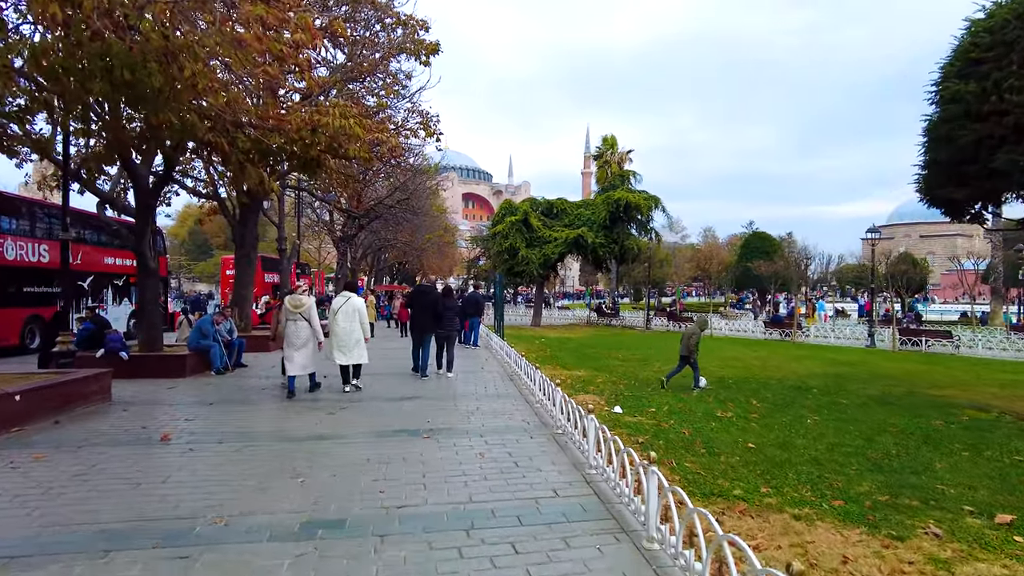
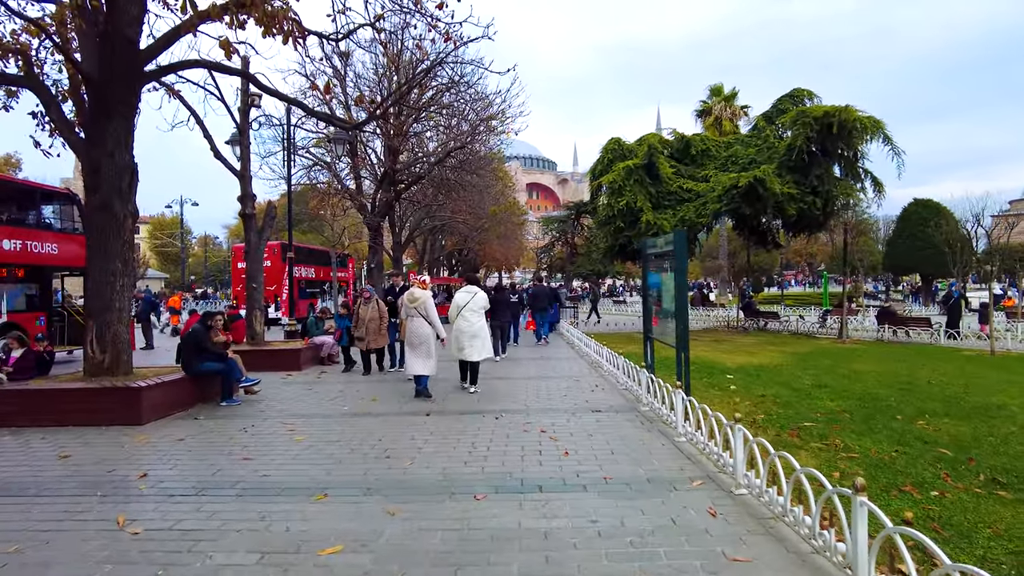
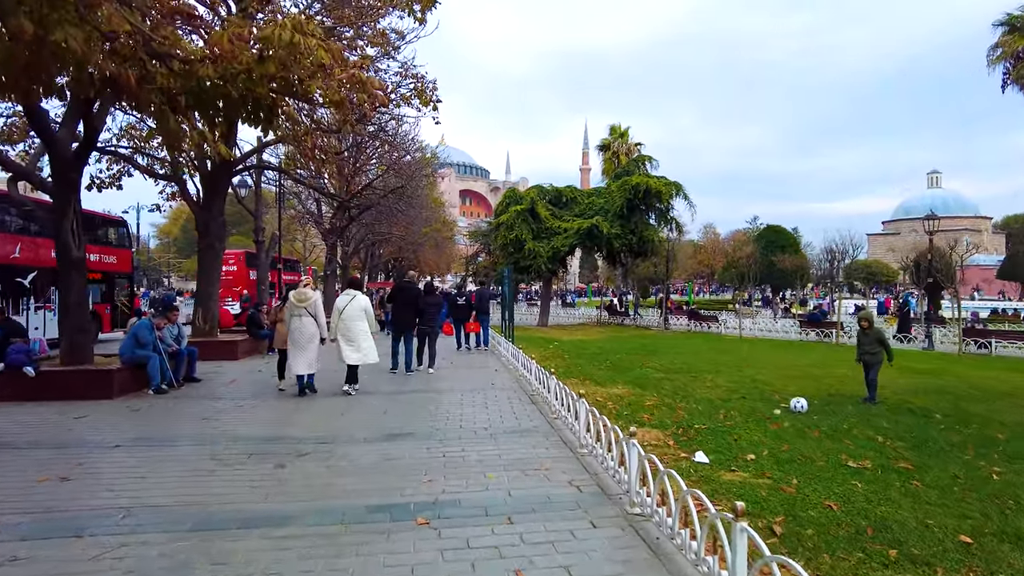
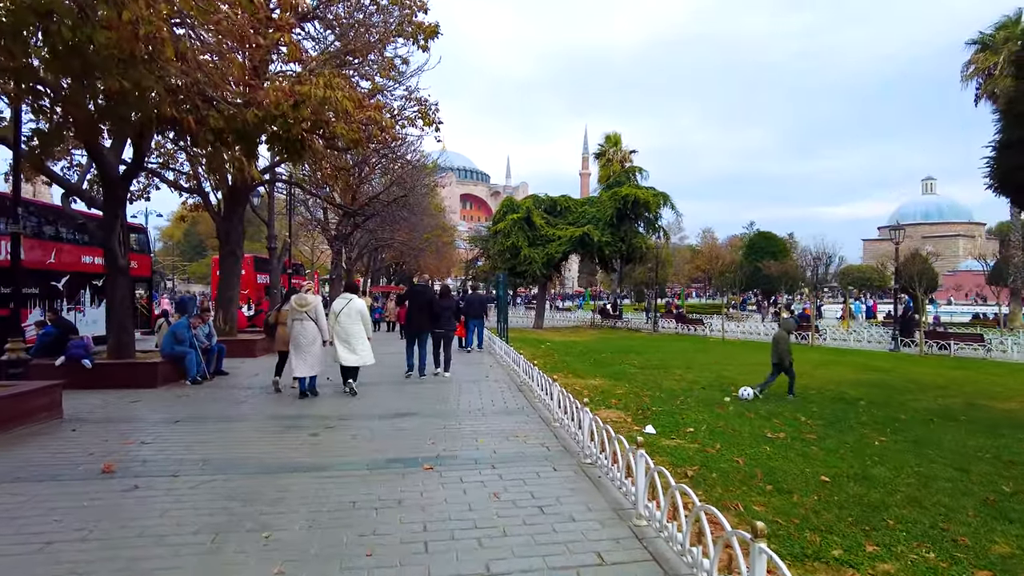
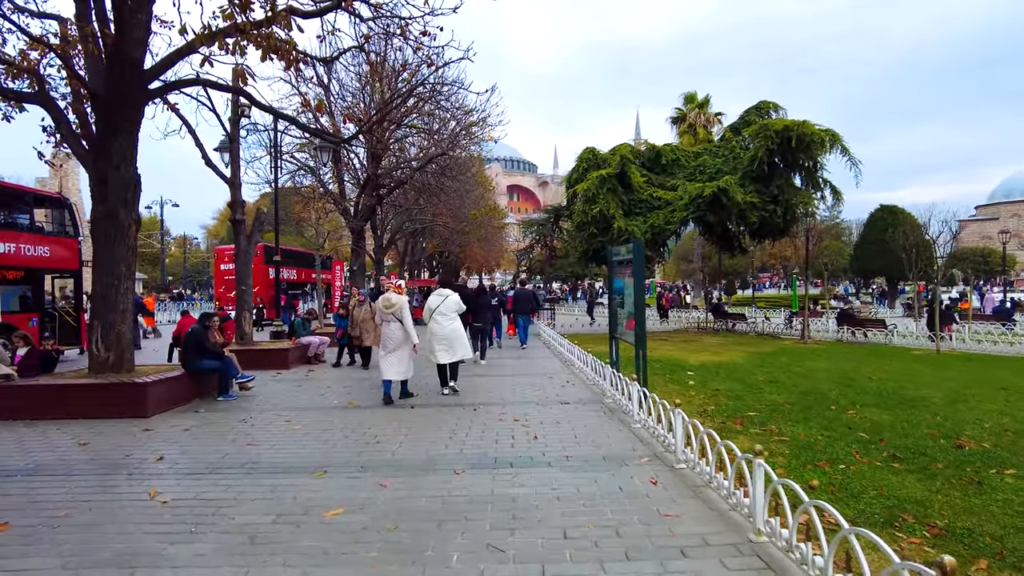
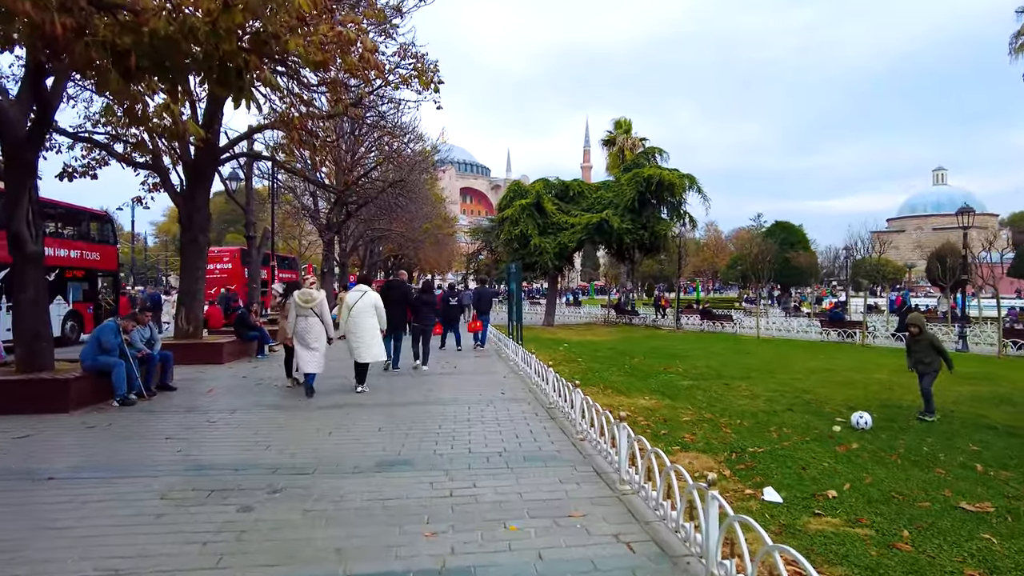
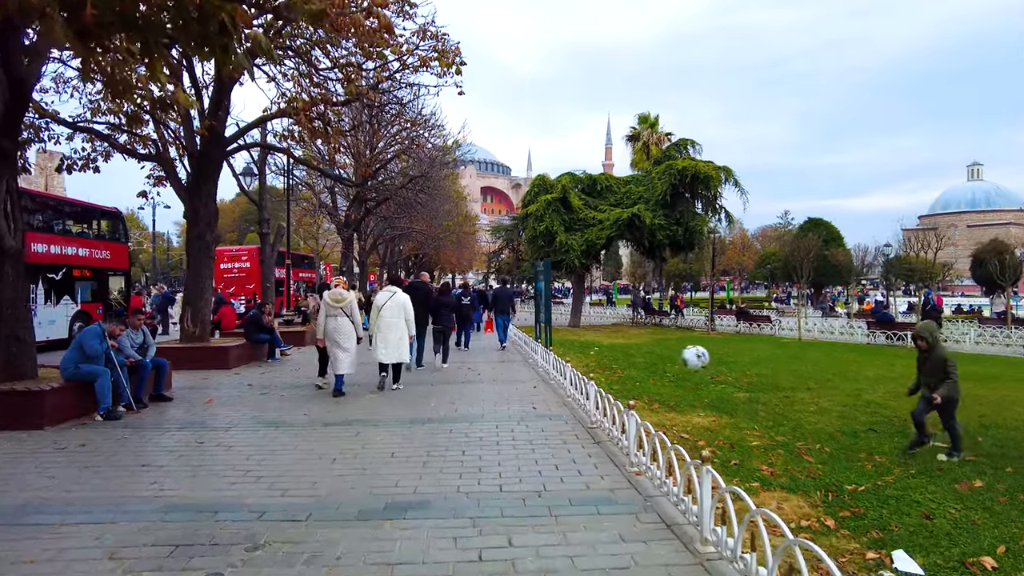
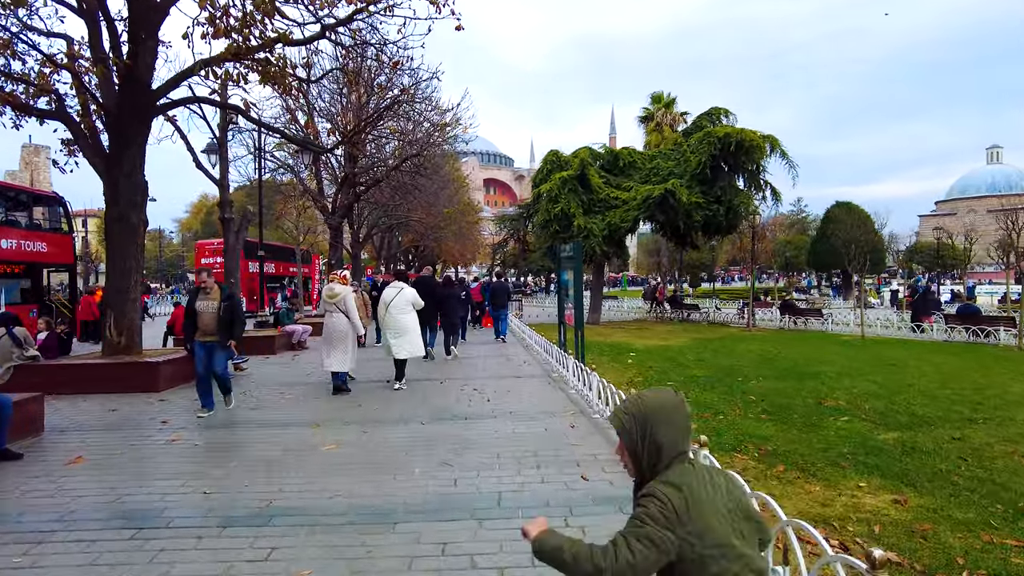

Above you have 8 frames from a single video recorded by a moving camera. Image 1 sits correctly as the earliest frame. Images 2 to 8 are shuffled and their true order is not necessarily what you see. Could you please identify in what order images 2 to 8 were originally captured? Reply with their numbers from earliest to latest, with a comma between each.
4, 3, 6, 7, 8, 5, 2
